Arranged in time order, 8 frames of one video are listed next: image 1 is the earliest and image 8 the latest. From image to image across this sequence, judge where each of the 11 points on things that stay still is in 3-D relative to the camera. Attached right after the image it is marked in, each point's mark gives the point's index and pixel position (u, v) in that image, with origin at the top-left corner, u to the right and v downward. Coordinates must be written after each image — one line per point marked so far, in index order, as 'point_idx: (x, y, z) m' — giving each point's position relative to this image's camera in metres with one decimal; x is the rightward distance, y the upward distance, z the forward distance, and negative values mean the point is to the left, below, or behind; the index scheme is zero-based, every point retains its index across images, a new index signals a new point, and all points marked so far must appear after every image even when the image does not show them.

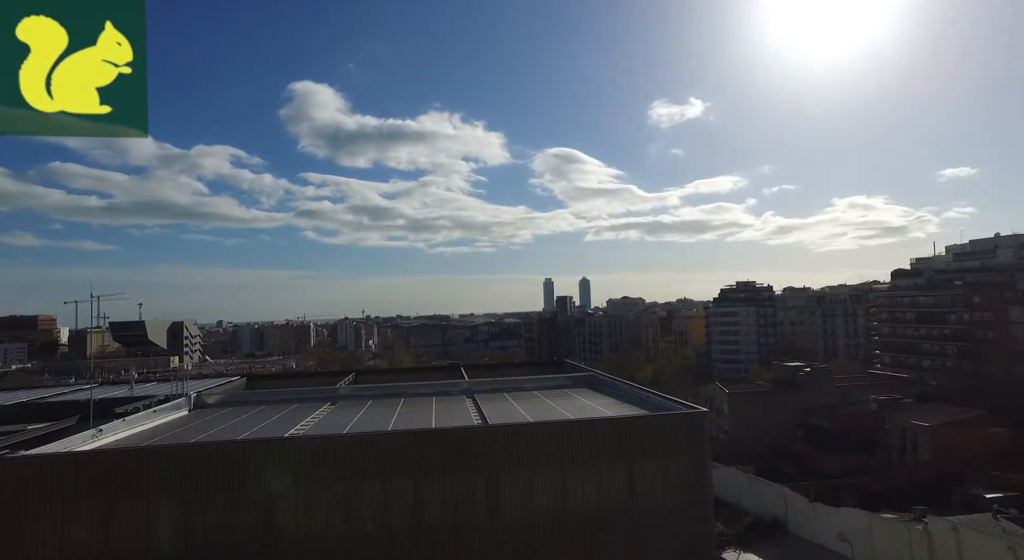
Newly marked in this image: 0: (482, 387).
0: (-0.6, -1.9, +9.8) m
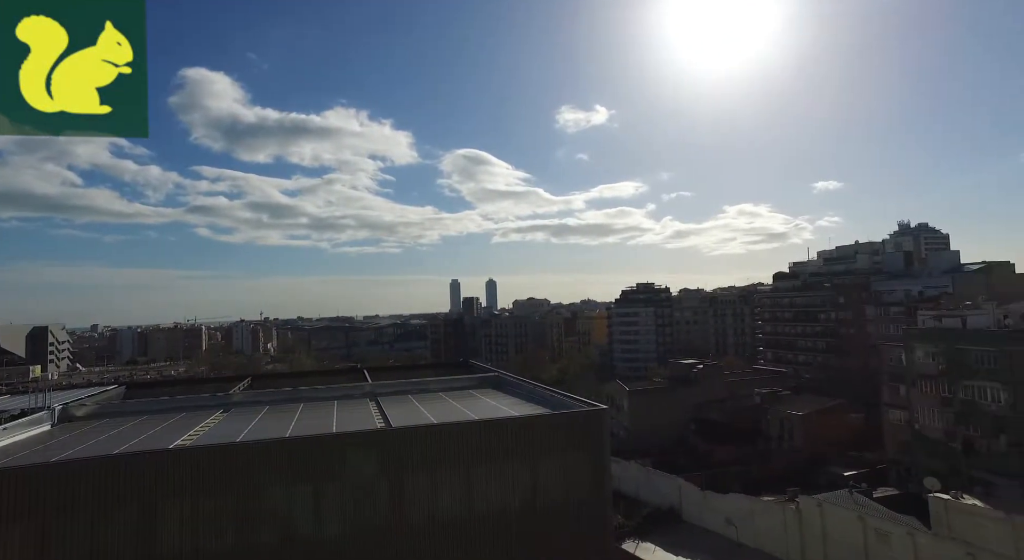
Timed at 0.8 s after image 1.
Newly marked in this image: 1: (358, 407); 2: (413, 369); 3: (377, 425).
0: (-2.2, -1.9, +9.6) m
1: (-2.4, -2.0, +8.6) m
2: (-2.3, -2.0, +12.3) m
3: (-1.9, -2.0, +7.6) m
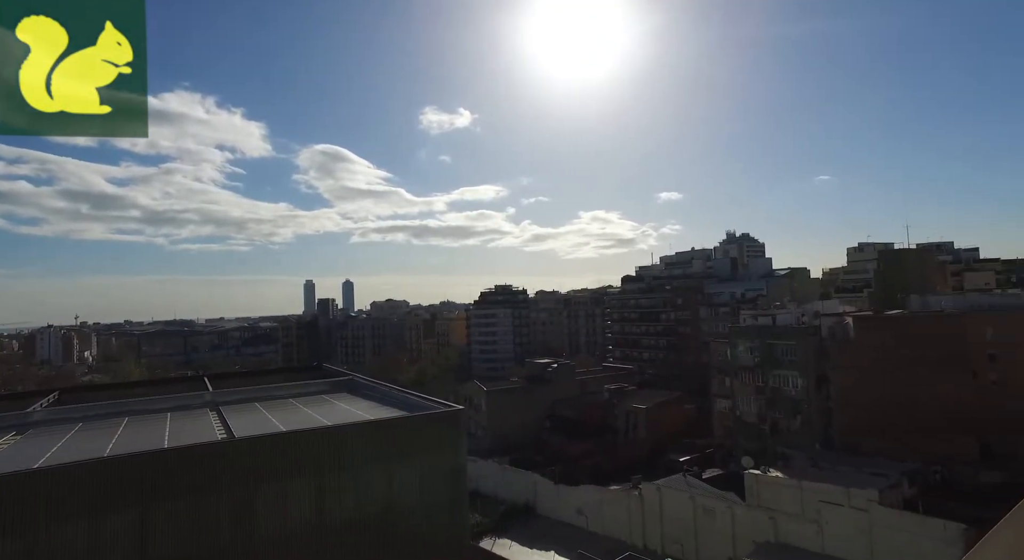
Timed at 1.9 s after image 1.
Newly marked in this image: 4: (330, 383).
0: (-4.5, -1.9, +8.9) m
1: (-4.5, -2.0, +7.8) m
2: (-5.2, -2.0, +11.5) m
3: (-3.8, -2.0, +7.1) m
4: (-3.2, -1.9, +9.9) m
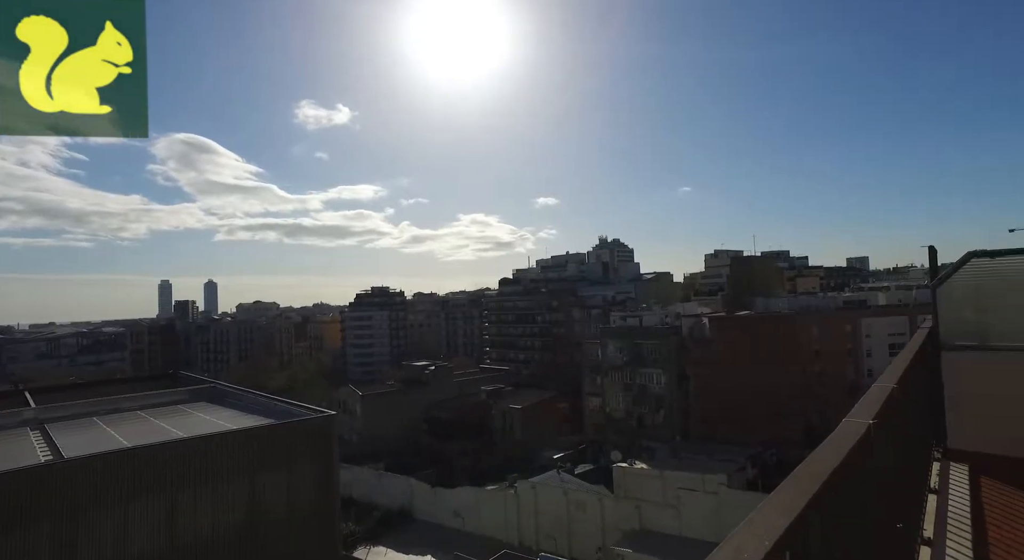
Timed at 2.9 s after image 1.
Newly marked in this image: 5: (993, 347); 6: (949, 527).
0: (-6.4, -1.9, +7.9) m
1: (-6.2, -2.0, +6.9) m
2: (-7.5, -2.0, +10.4) m
3: (-5.3, -2.0, +6.3) m
4: (-5.3, -1.9, +9.2) m
5: (+3.9, -0.5, +4.6) m
6: (+3.1, -1.7, +3.8) m
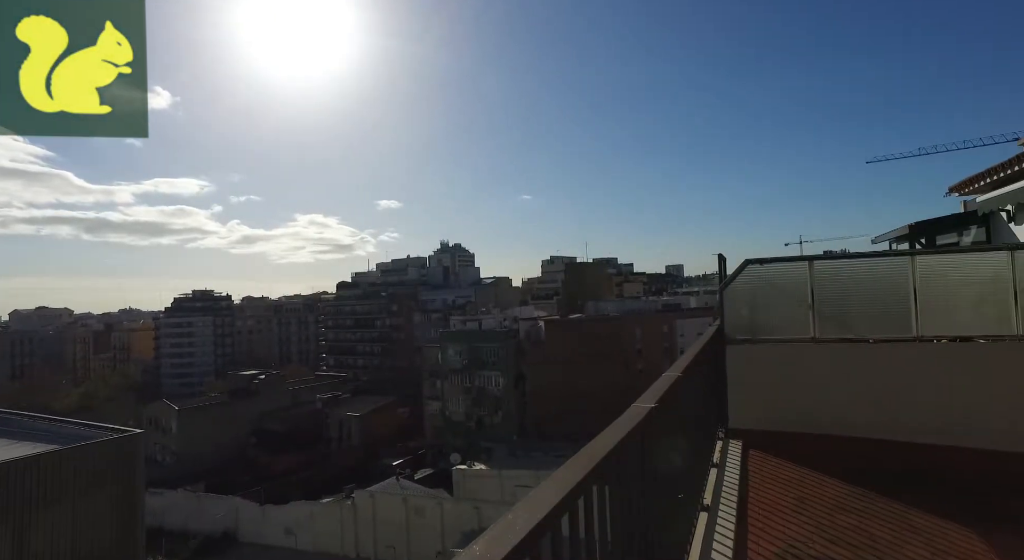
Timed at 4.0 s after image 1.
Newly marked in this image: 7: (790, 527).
0: (-8.5, -1.9, +6.2) m
1: (-8.1, -2.0, +5.3) m
2: (-10.1, -2.0, +8.4) m
3: (-7.1, -2.0, +4.9) m
4: (-7.7, -1.9, +7.7) m
5: (+2.3, -0.6, +5.3) m
6: (+1.7, -1.7, +4.3) m
7: (+2.0, -1.8, +3.9) m
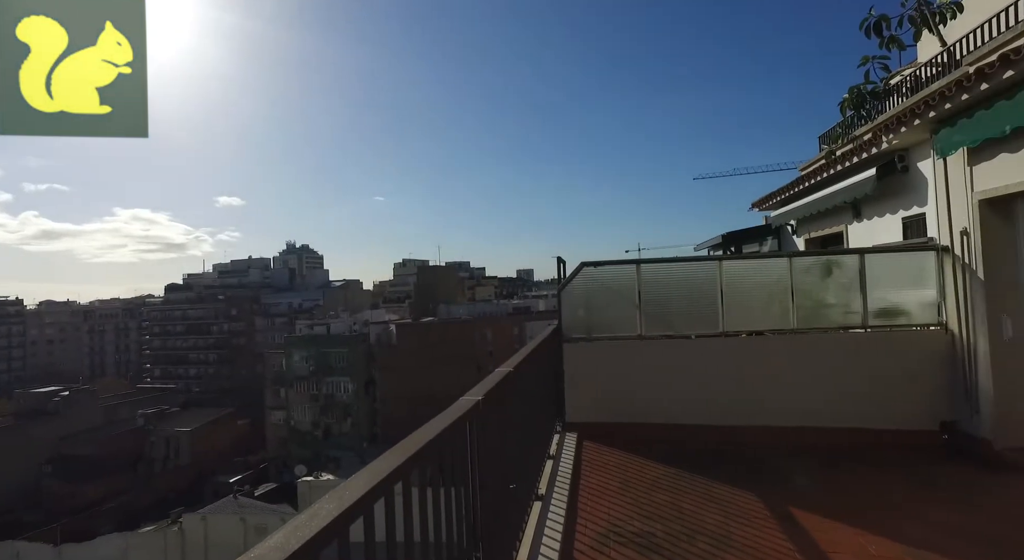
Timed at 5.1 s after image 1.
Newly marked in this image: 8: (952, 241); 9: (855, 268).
0: (-10.0, -1.9, +4.2) m
1: (-9.4, -1.9, +3.4) m
2: (-12.1, -2.0, +5.9) m
3: (-8.3, -1.9, +3.2) m
4: (-9.5, -1.9, +5.8) m
5: (+0.8, -0.6, +5.7) m
6: (+0.3, -1.7, +4.6) m
7: (+0.8, -1.8, +4.3) m
8: (+4.0, +0.4, +5.0) m
9: (+3.3, +0.1, +5.3) m
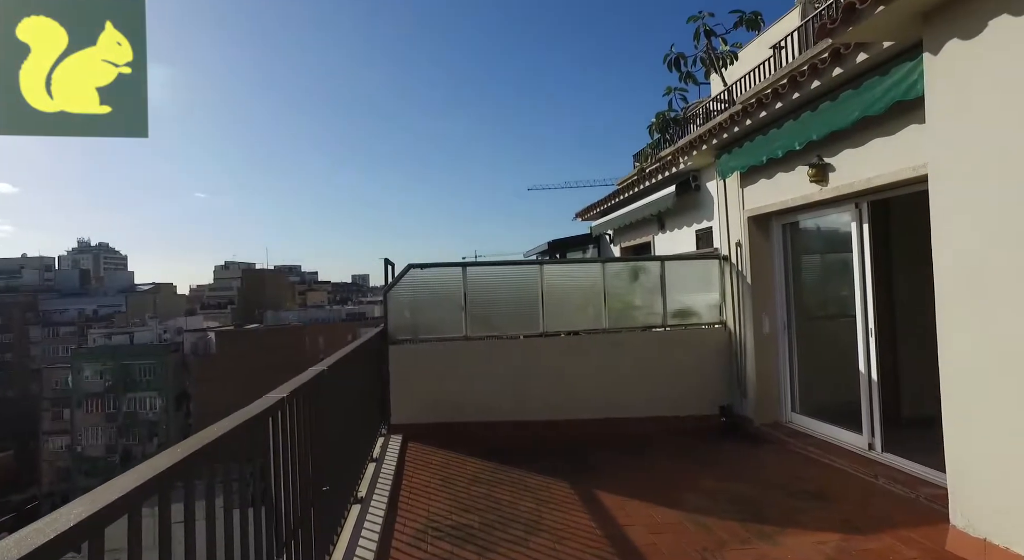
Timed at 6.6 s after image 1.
0: (-11.0, -1.8, +1.6) m
1: (-10.3, -1.8, +1.0) m
2: (-13.5, -1.9, +2.8) m
3: (-9.2, -1.8, +1.0) m
4: (-11.0, -1.8, +3.3) m
5: (-1.0, -0.6, +5.7) m
6: (-1.1, -1.7, +4.6) m
7: (-0.6, -1.8, +4.4) m
8: (+2.3, +0.3, +5.8) m
9: (+1.6, +0.1, +6.0) m
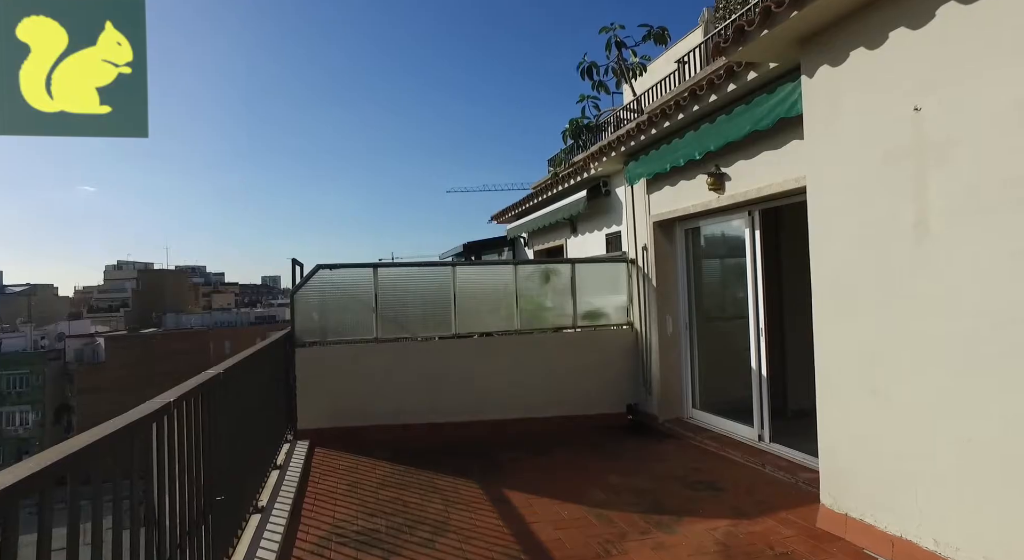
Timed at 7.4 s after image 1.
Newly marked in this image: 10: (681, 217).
0: (-11.4, -1.7, +0.3) m
1: (-10.5, -1.8, -0.2) m
2: (-13.9, -1.9, +1.2) m
3: (-9.4, -1.8, -0.1) m
4: (-11.5, -1.8, +2.0) m
5: (-1.9, -0.6, +5.6) m
6: (-1.9, -1.7, +4.4) m
7: (-1.3, -1.8, +4.3) m
8: (+1.4, +0.3, +6.1) m
9: (+0.6, 0.0, +6.2) m
10: (+1.7, +0.6, +5.6) m
